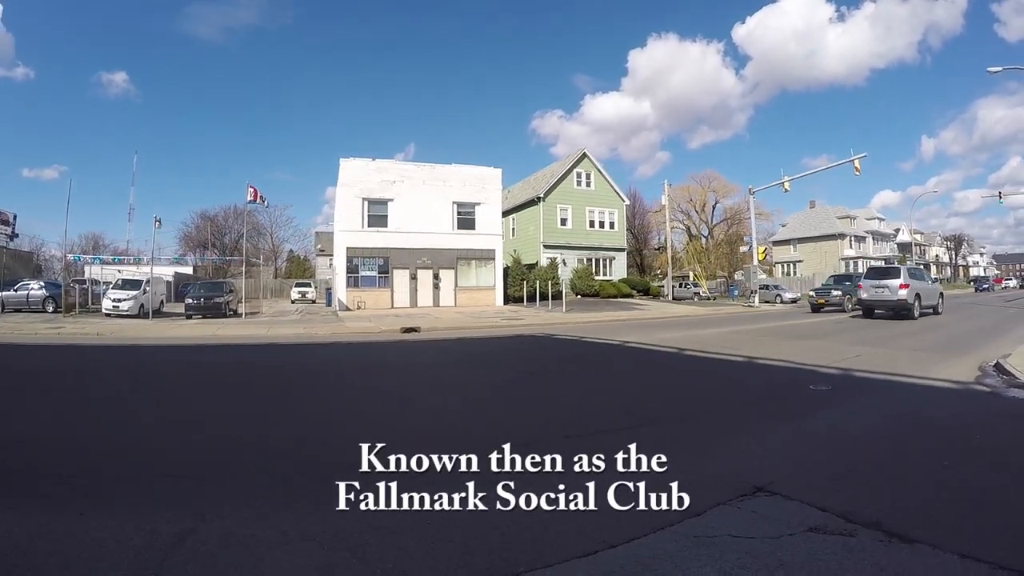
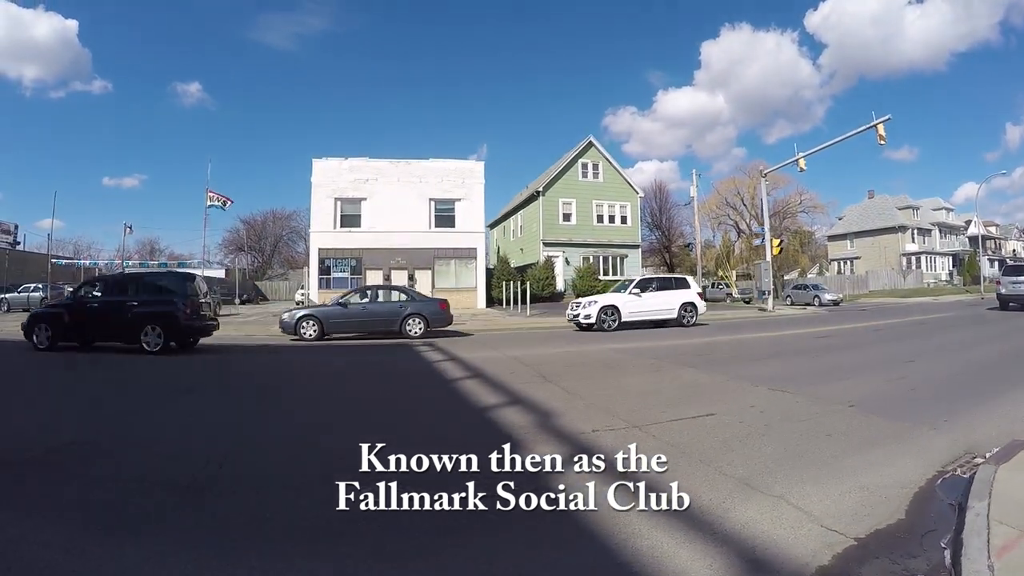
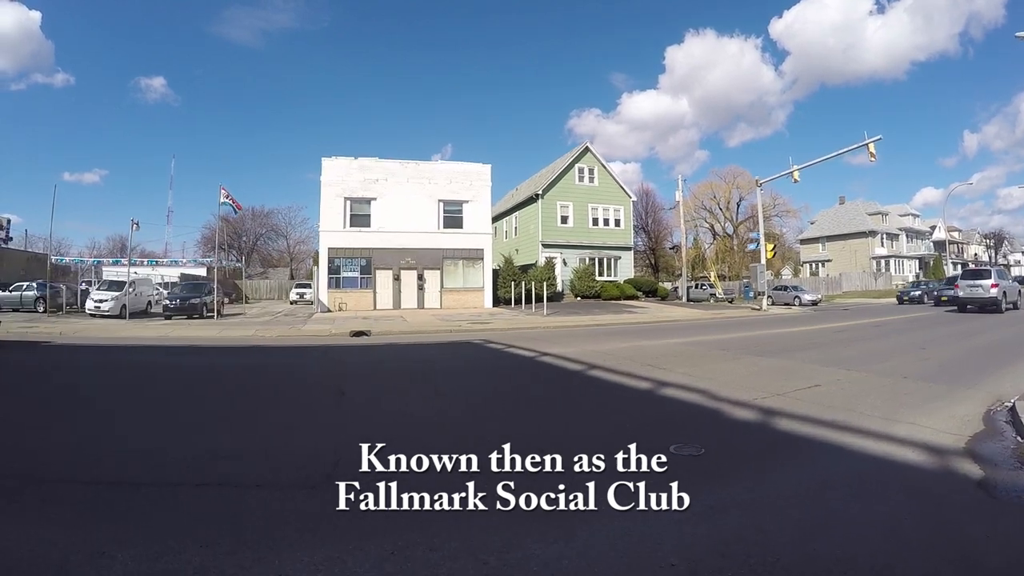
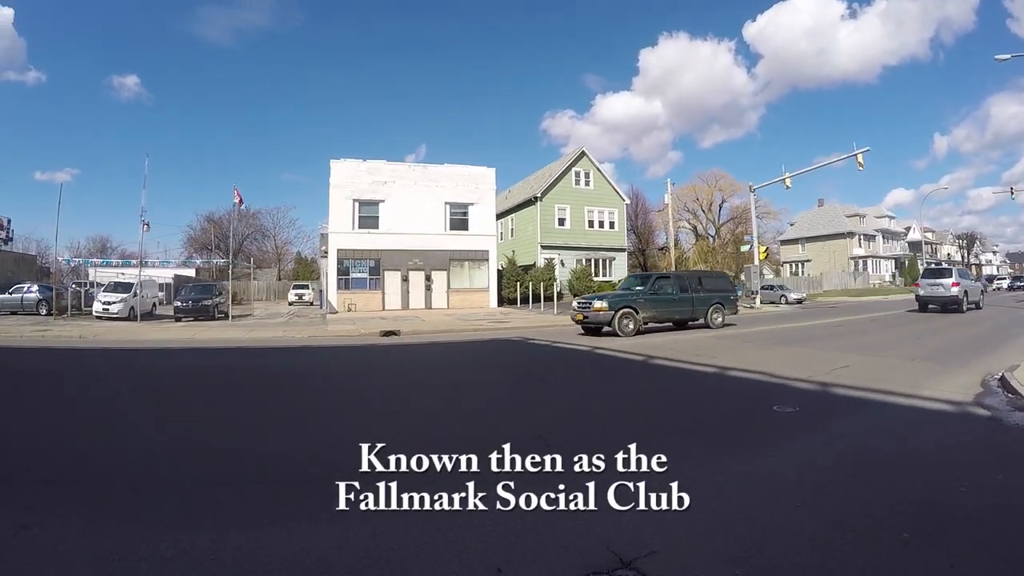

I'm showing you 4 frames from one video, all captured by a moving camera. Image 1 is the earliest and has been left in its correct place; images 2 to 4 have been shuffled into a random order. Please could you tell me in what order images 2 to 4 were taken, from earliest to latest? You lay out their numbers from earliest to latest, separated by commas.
4, 3, 2
